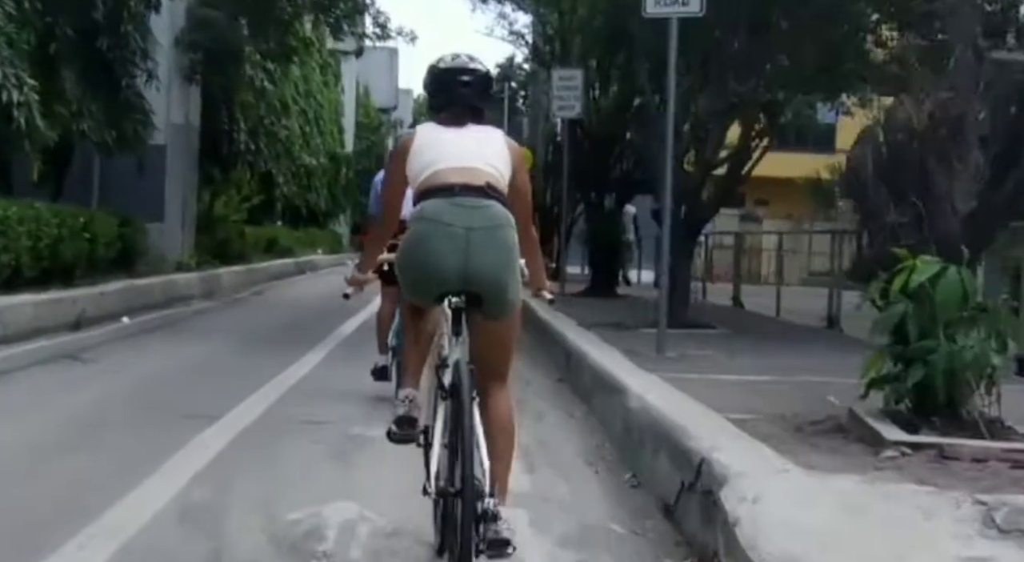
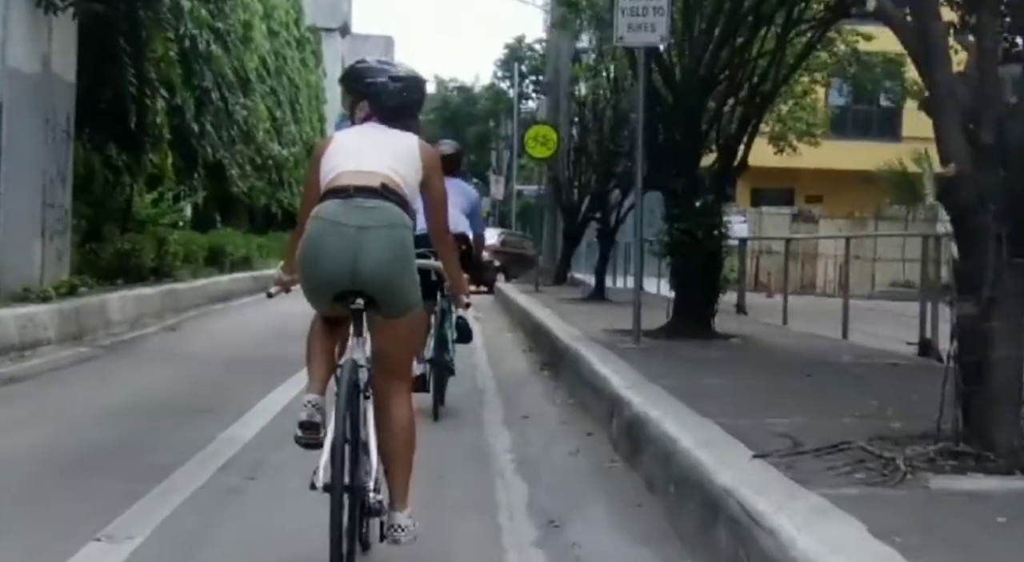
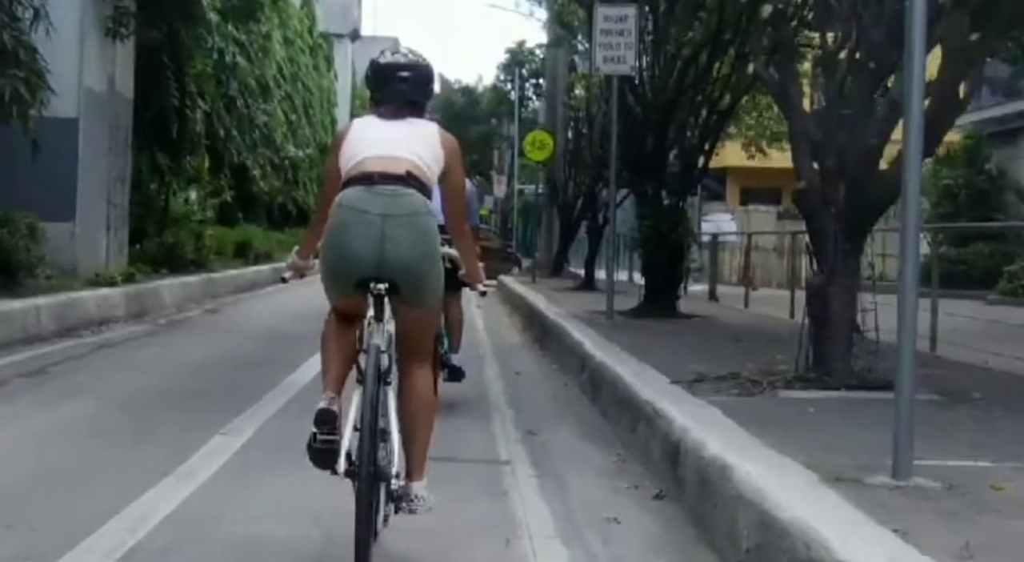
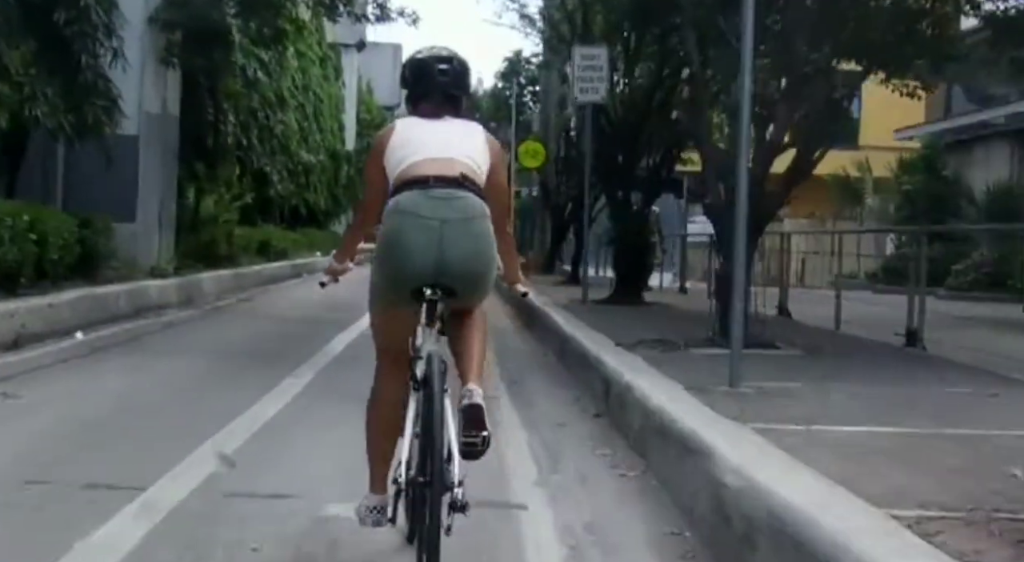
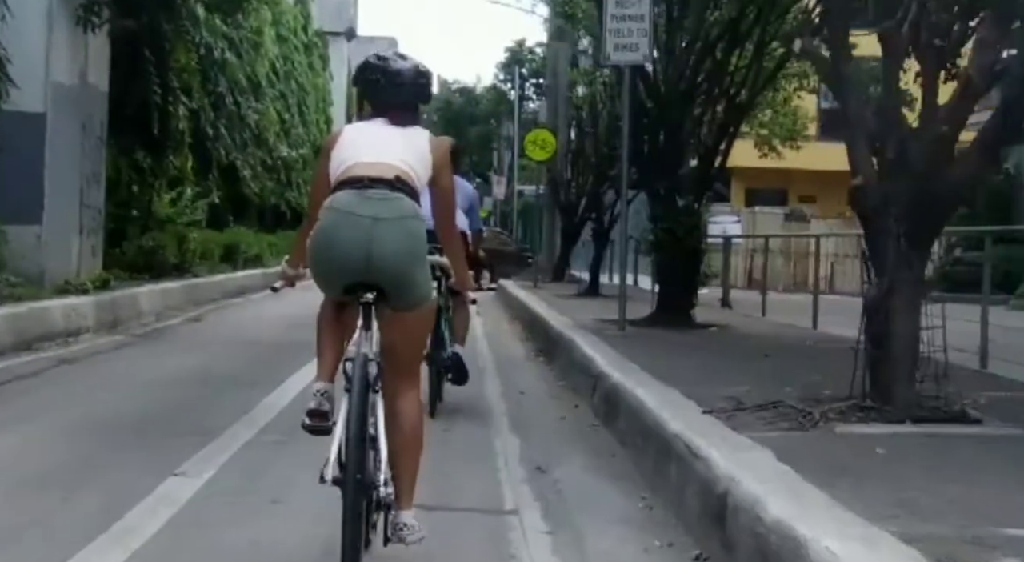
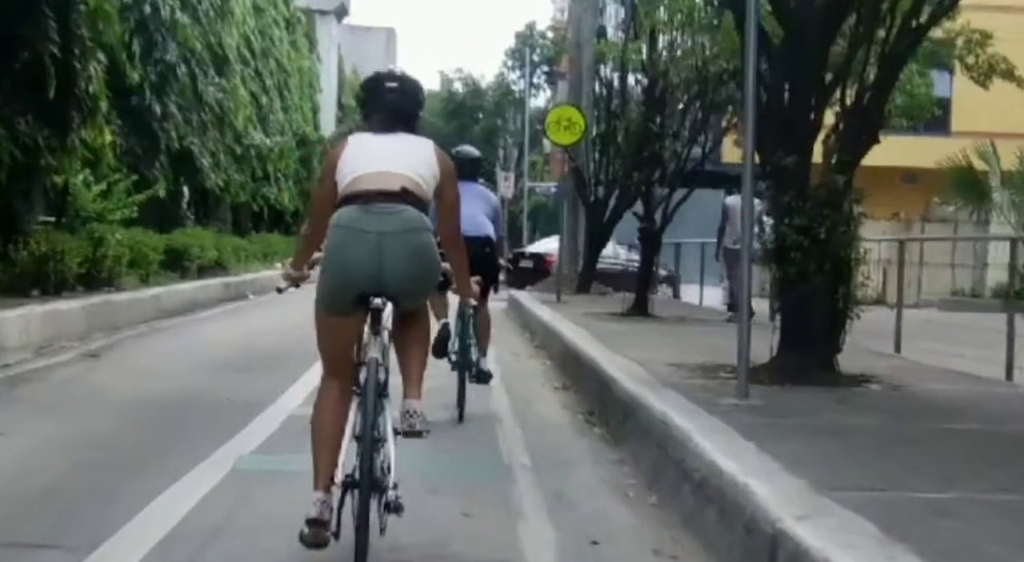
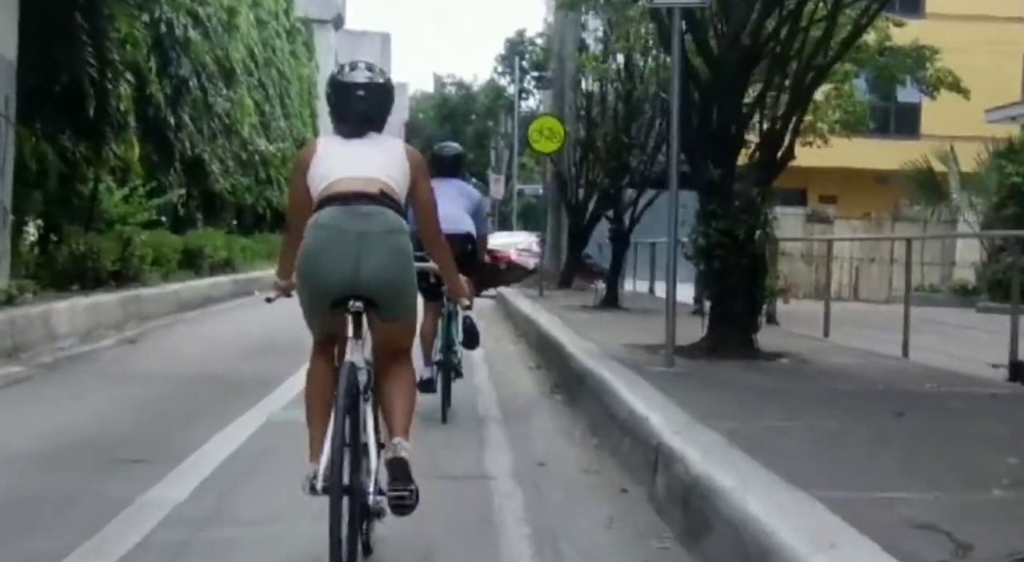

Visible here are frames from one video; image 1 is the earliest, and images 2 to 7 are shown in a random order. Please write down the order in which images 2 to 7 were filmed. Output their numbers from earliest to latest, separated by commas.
4, 3, 5, 2, 7, 6
